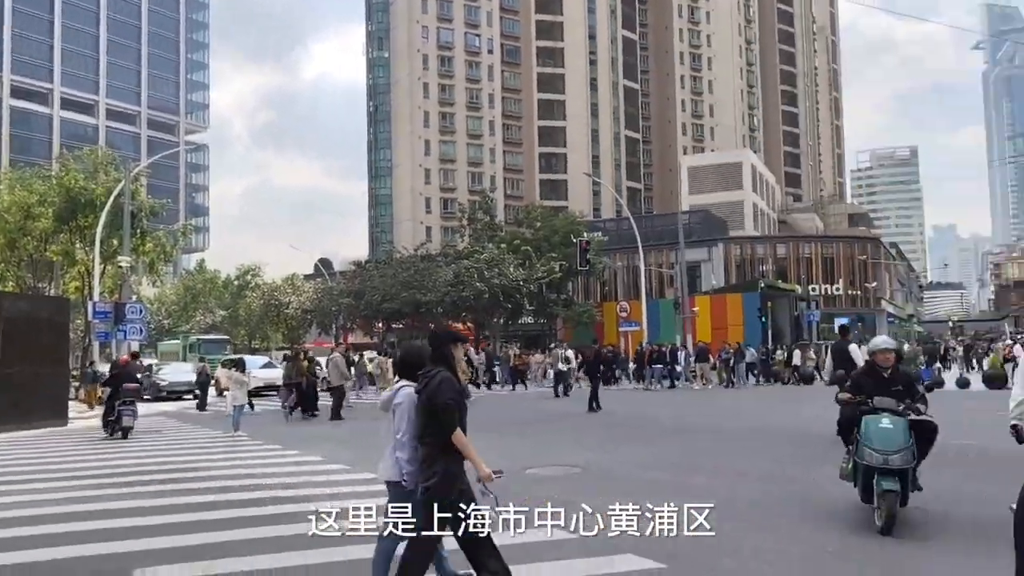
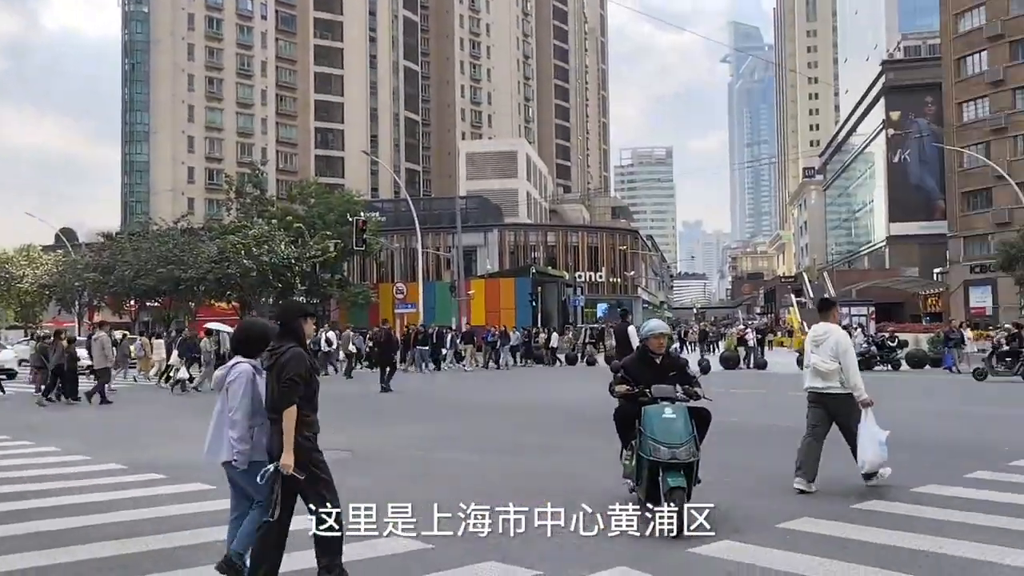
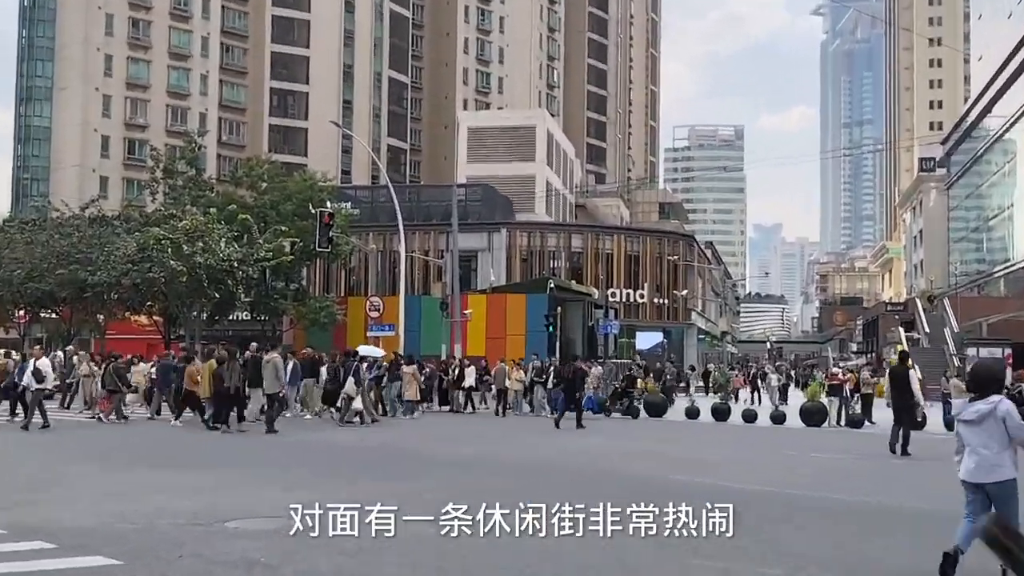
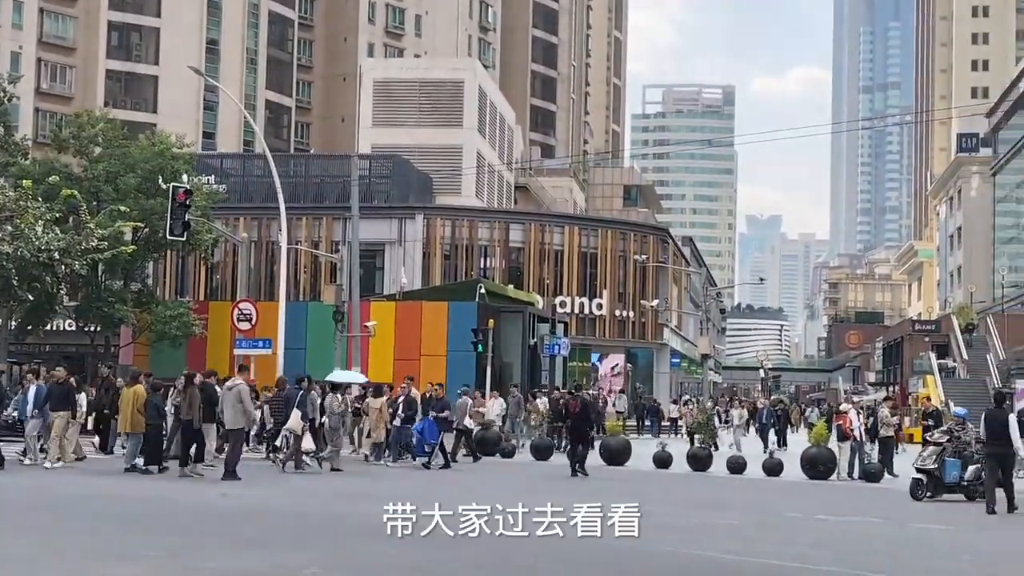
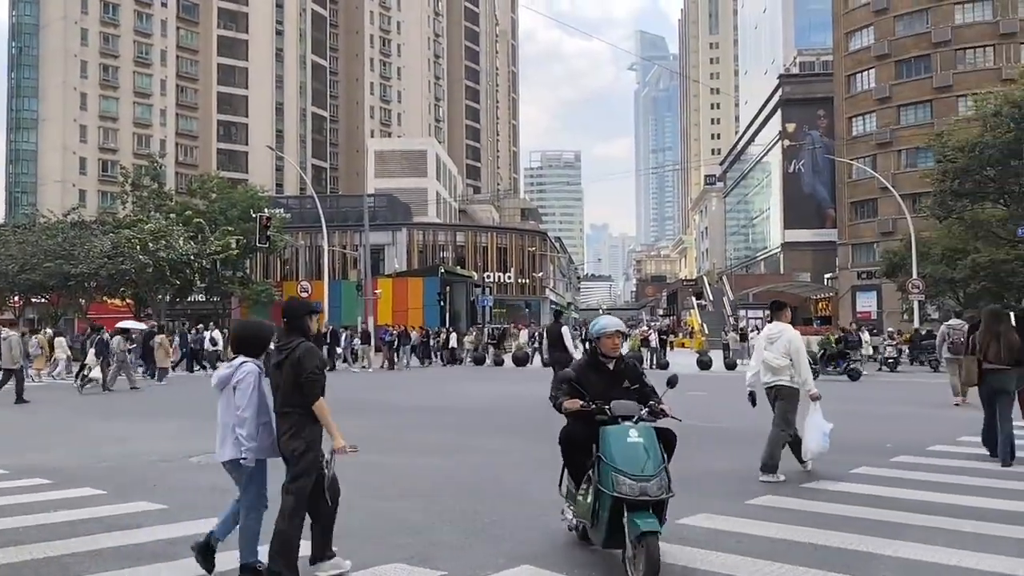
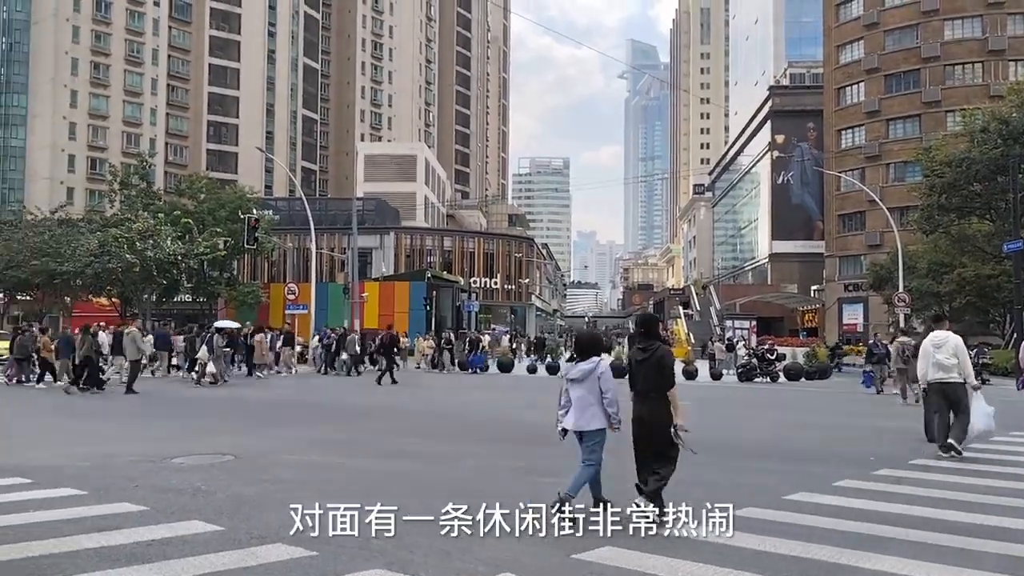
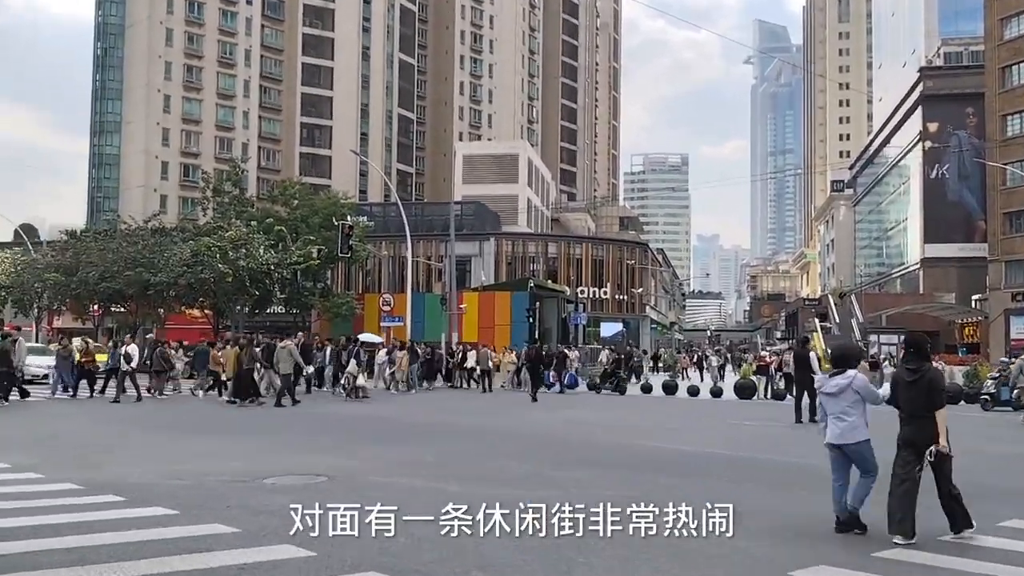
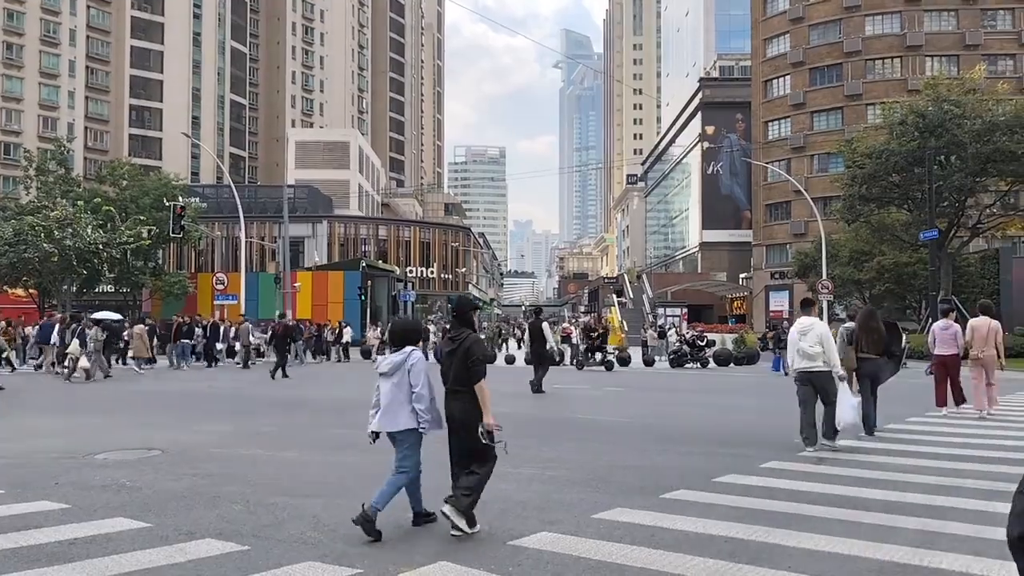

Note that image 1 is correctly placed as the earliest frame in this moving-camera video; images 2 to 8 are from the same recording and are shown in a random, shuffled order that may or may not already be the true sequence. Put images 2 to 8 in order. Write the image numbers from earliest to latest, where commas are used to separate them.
2, 5, 8, 6, 7, 3, 4
